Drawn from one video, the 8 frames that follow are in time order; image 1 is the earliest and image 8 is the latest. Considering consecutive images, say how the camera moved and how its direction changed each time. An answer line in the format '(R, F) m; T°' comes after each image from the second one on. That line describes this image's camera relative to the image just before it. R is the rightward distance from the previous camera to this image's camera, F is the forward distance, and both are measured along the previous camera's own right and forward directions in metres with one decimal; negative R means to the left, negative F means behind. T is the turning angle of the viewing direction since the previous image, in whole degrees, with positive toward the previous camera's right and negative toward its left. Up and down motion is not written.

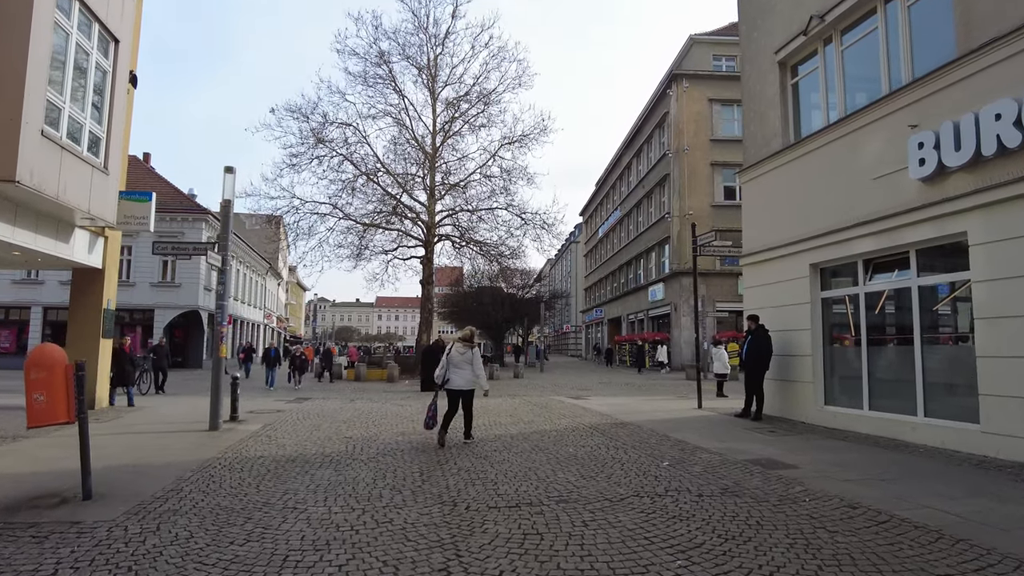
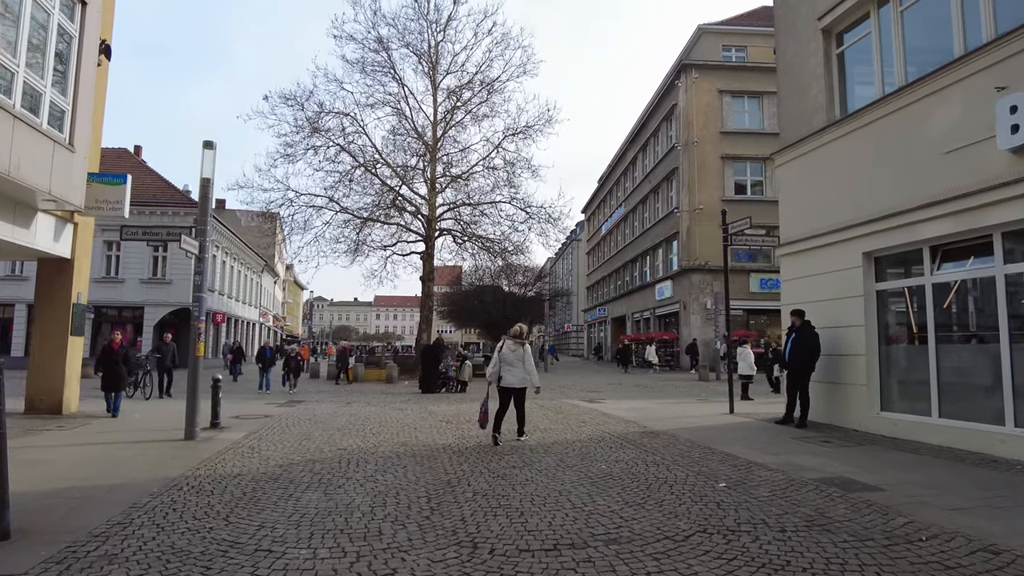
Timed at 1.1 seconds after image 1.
(-0.3, +1.4) m; 0°
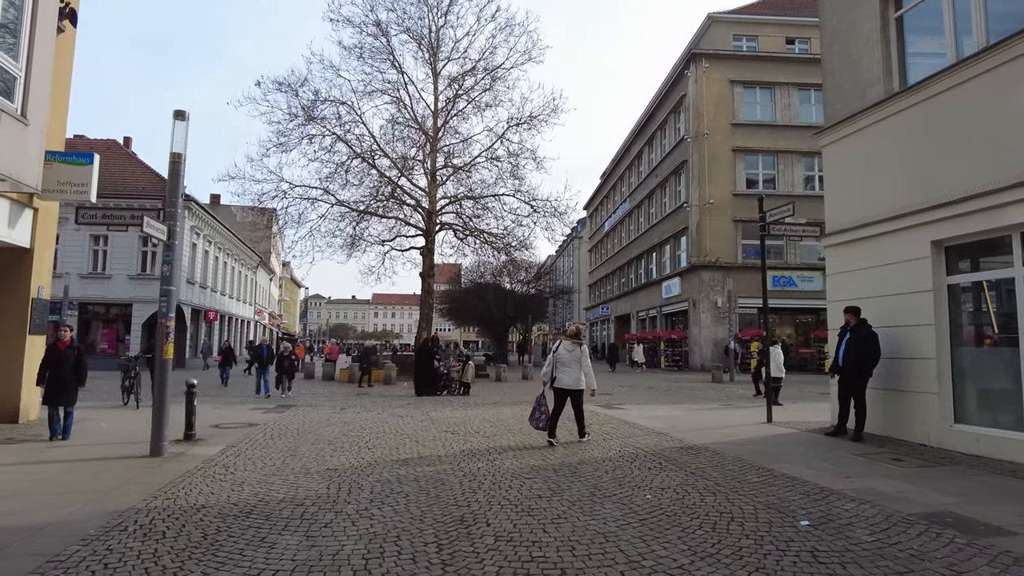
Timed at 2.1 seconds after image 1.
(-0.3, +1.4) m; 0°
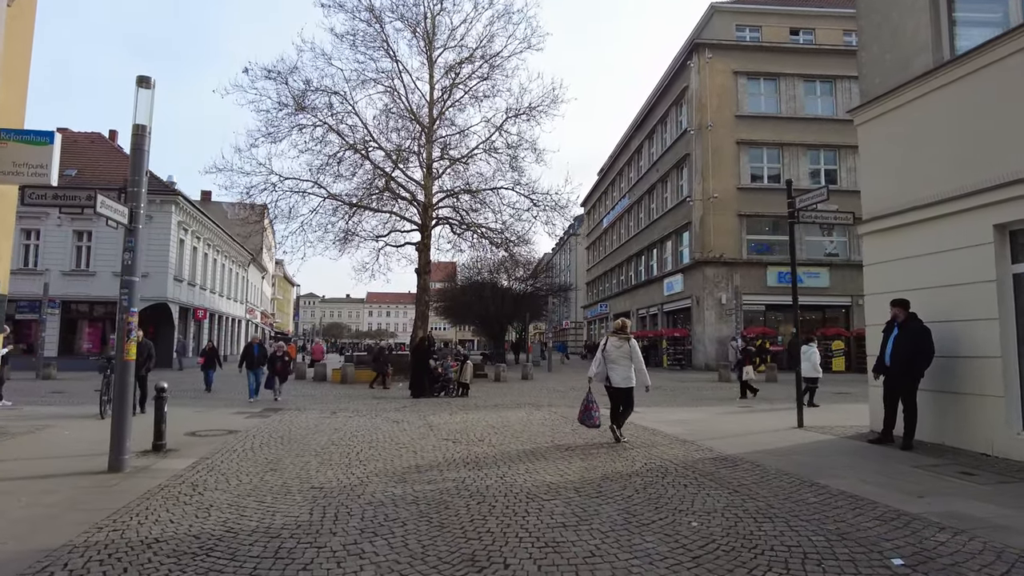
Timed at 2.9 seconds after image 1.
(-0.2, +1.1) m; 0°
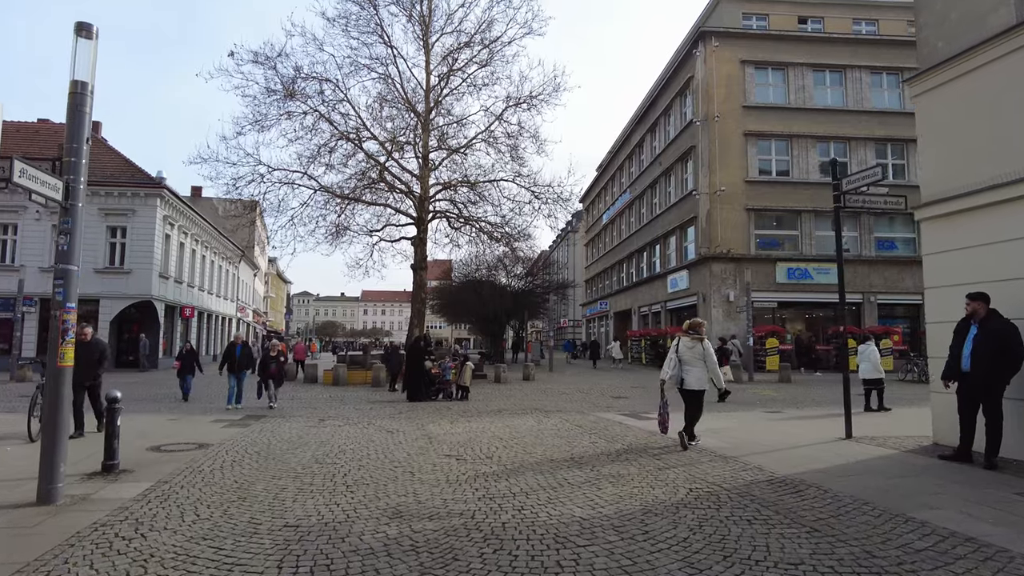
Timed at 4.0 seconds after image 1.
(-0.2, +1.3) m; 0°
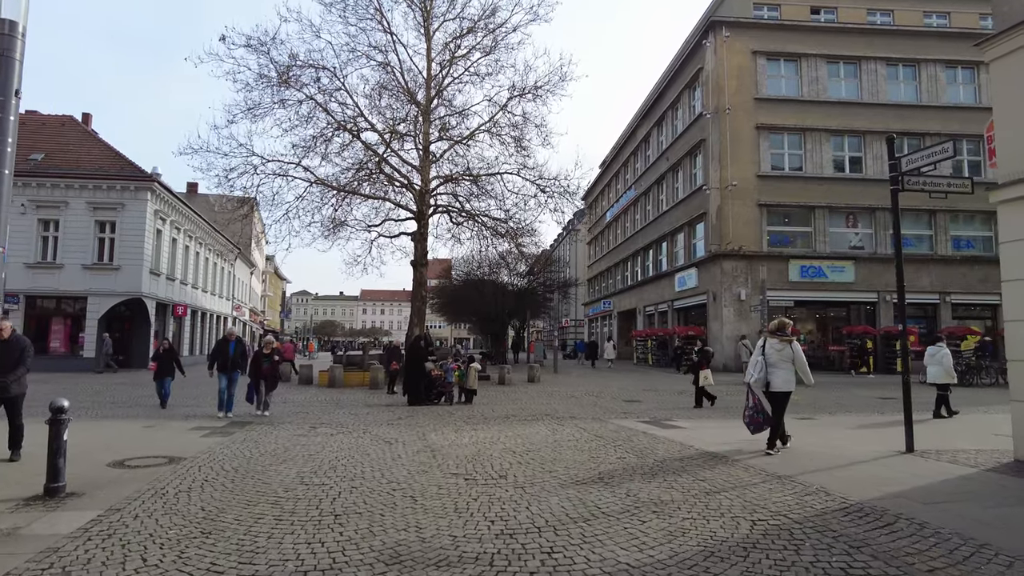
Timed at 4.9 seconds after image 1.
(-0.2, +1.2) m; 0°
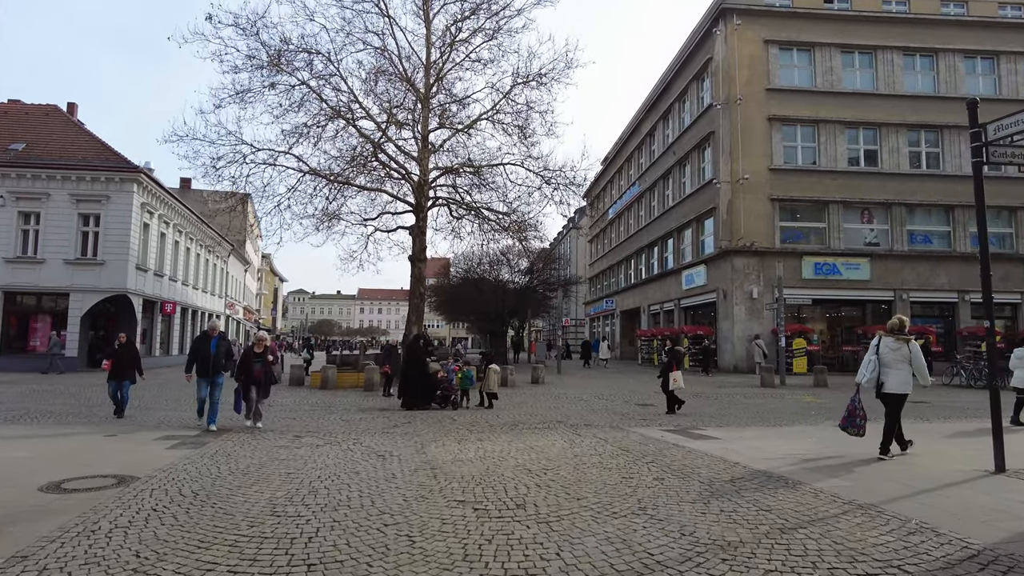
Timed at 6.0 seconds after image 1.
(-0.2, +1.4) m; 0°
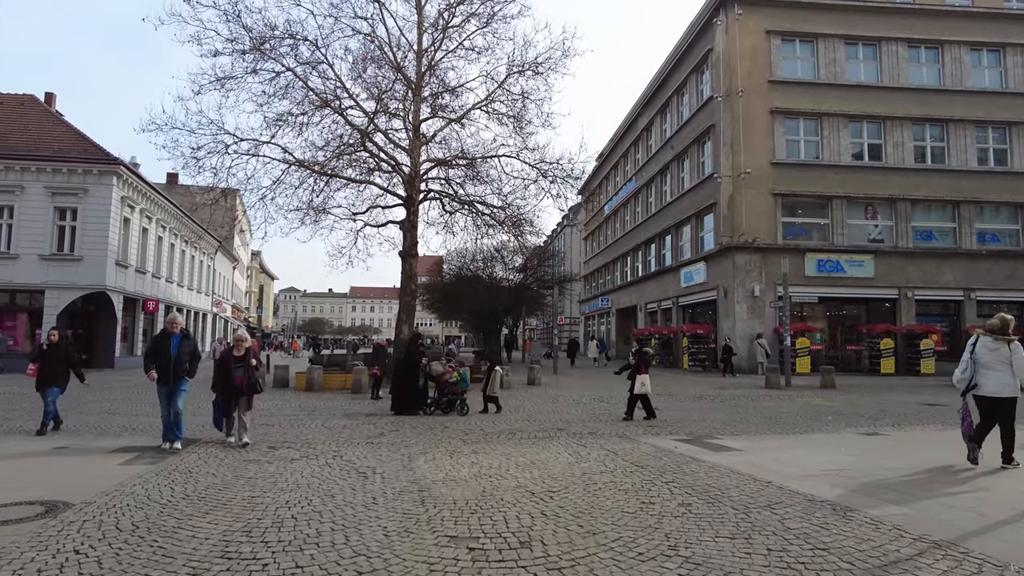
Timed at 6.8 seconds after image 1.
(-0.1, +1.0) m; +1°
